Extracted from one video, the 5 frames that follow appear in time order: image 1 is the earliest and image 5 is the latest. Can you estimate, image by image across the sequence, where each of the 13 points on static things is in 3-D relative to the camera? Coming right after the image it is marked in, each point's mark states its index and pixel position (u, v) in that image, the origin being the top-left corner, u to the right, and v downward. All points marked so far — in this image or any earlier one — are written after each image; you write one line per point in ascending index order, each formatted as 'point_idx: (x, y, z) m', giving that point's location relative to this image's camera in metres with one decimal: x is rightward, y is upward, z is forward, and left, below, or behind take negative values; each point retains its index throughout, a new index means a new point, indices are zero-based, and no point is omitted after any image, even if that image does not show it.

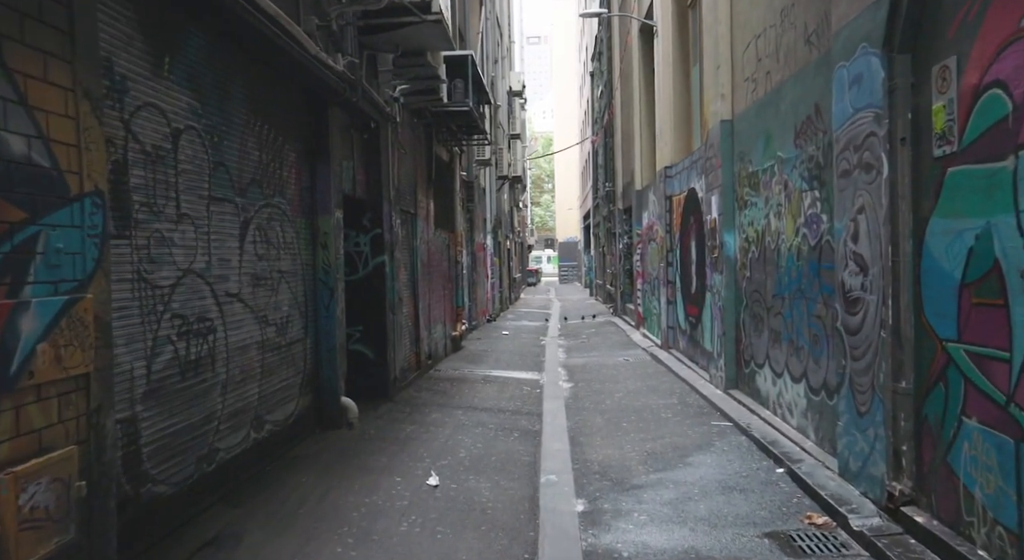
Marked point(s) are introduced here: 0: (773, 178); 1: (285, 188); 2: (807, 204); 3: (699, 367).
0: (+2.5, +1.0, +7.9) m
1: (-2.0, +0.8, +7.2) m
2: (+2.4, +0.6, +6.9) m
3: (+2.7, -1.3, +11.9) m
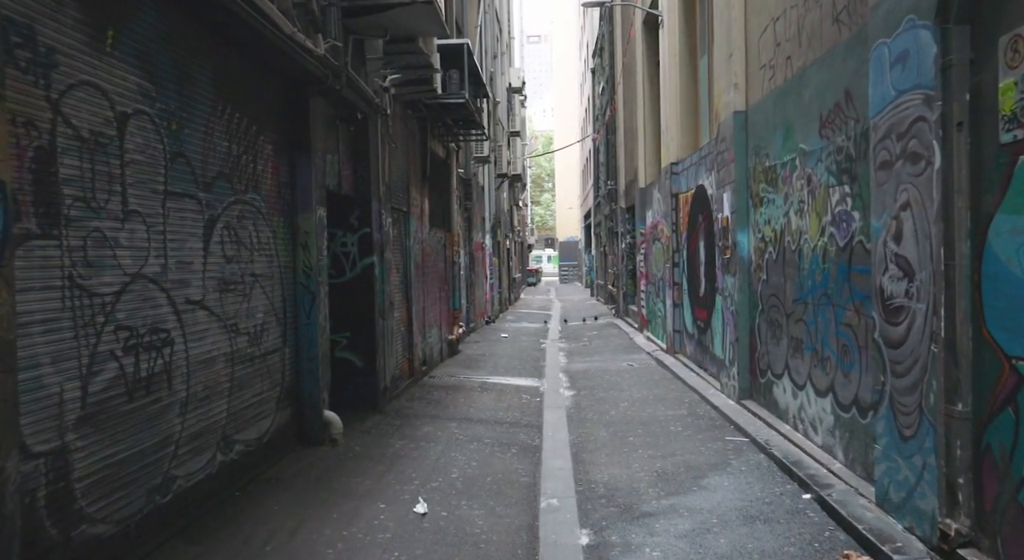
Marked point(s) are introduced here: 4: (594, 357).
0: (+2.5, +0.9, +7.3) m
1: (-2.0, +0.8, +6.5) m
2: (+2.4, +0.6, +6.2) m
3: (+2.7, -1.3, +11.2) m
4: (+1.6, -1.5, +15.9) m
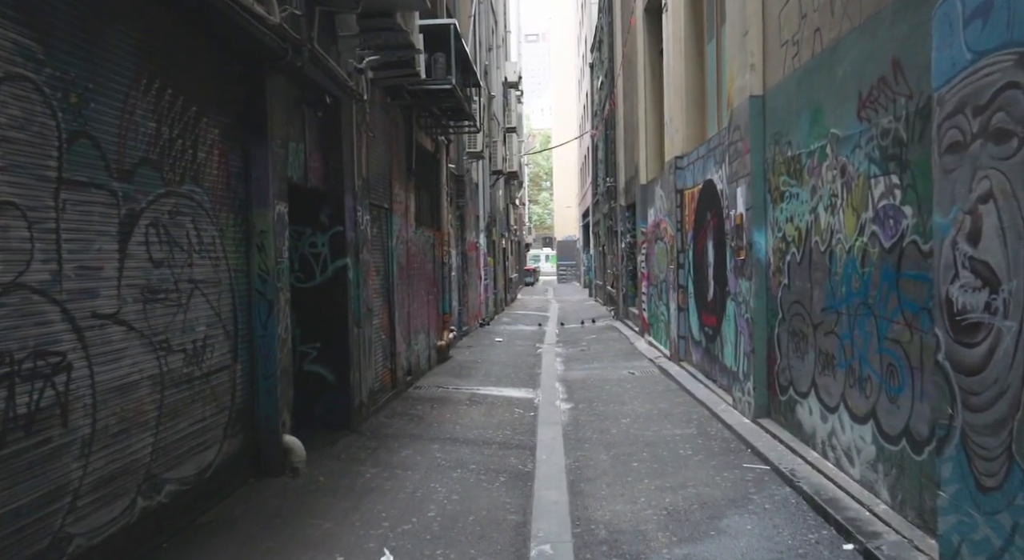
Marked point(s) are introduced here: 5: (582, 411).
0: (+2.4, +0.9, +6.3) m
1: (-2.1, +0.7, +5.6) m
2: (+2.3, +0.5, +5.3) m
3: (+2.5, -1.3, +10.3) m
4: (+1.5, -1.5, +14.9) m
5: (+0.9, -1.6, +10.4) m
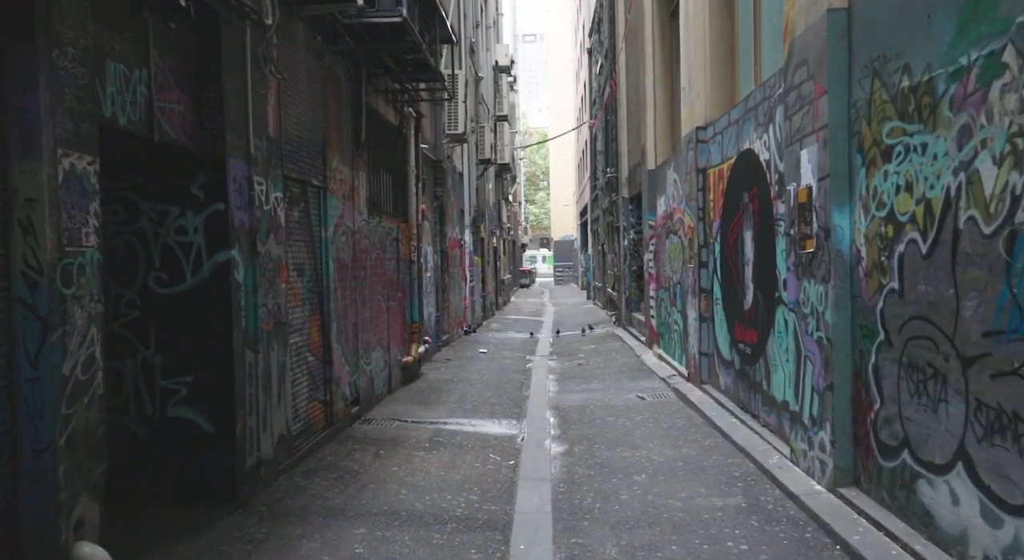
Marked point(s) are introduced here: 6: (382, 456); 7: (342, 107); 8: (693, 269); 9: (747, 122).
0: (+2.1, +0.9, +3.7) m
1: (-2.3, +0.7, +2.9) m
2: (+2.1, +0.5, +2.6) m
3: (+2.3, -1.3, +7.6) m
4: (+1.2, -1.5, +12.3) m
5: (+0.6, -1.7, +7.7) m
6: (-1.2, -1.6, +7.6) m
7: (-1.8, +1.8, +8.9) m
8: (+2.4, +0.1, +11.1) m
9: (+2.4, +1.6, +8.4) m
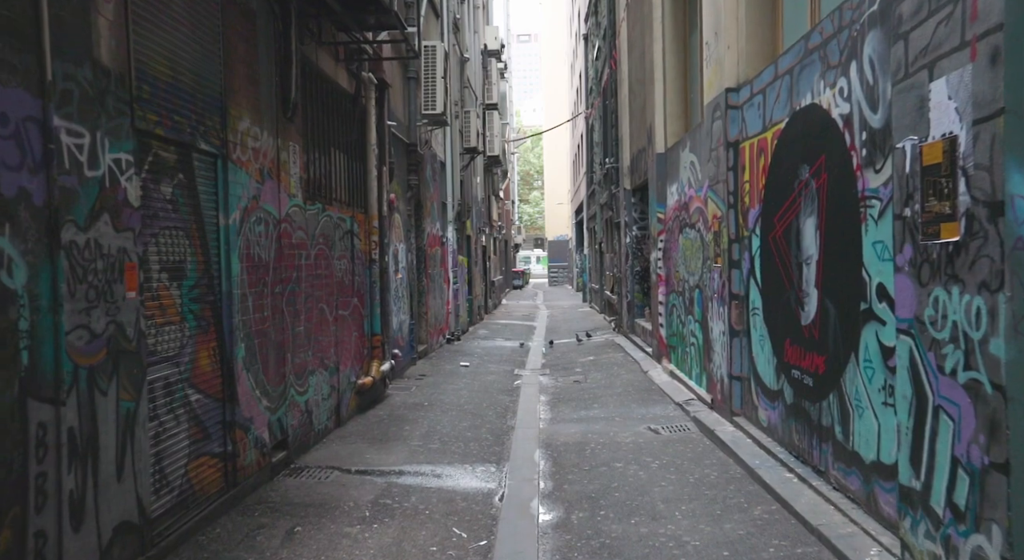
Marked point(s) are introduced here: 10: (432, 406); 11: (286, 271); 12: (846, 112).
0: (+2.0, +0.8, +1.4) m
1: (-2.5, +0.7, +0.6) m
2: (+1.9, +0.5, +0.3) m
3: (+2.1, -1.4, +5.3) m
4: (+1.0, -1.6, +10.0) m
5: (+0.4, -1.7, +5.4) m
6: (-1.4, -1.6, +5.3) m
7: (-2.0, +1.8, +6.6) m
8: (+2.2, +0.1, +8.8) m
9: (+2.2, +1.6, +6.1) m
10: (-1.0, -1.6, +10.4) m
11: (-1.9, +0.1, +7.2) m
12: (+2.1, +1.1, +5.3) m
